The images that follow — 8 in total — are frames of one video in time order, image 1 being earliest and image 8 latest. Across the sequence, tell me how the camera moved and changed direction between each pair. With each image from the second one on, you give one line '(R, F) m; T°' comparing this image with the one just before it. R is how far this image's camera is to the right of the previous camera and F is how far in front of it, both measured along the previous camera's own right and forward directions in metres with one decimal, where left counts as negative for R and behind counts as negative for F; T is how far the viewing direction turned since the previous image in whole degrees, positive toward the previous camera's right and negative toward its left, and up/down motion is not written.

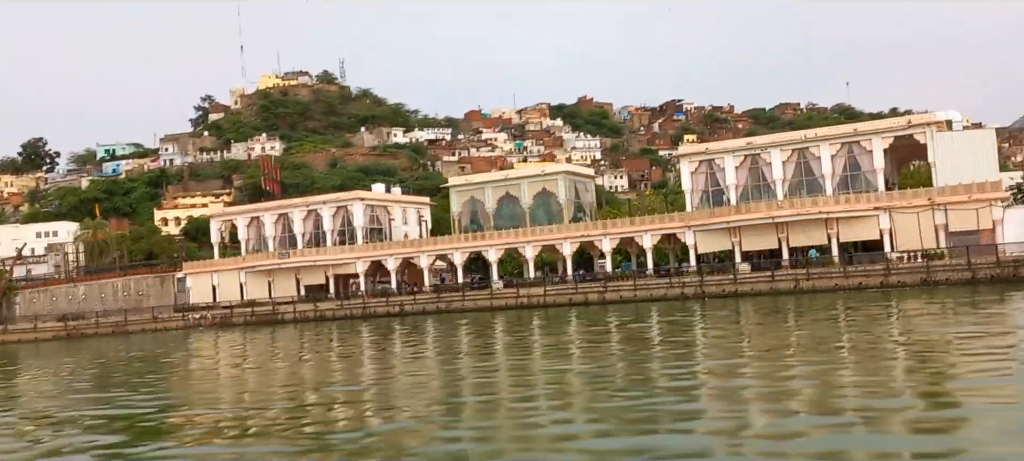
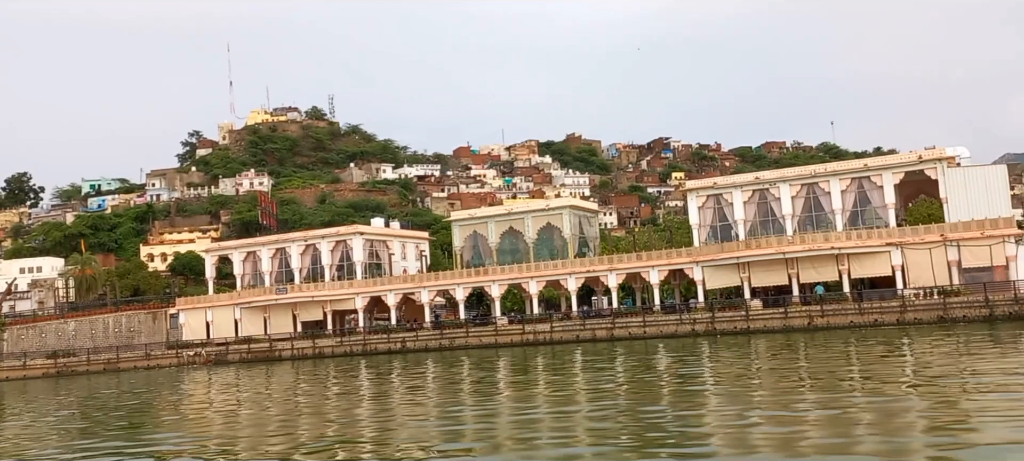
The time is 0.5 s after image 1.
(-1.0, +0.7) m; +1°
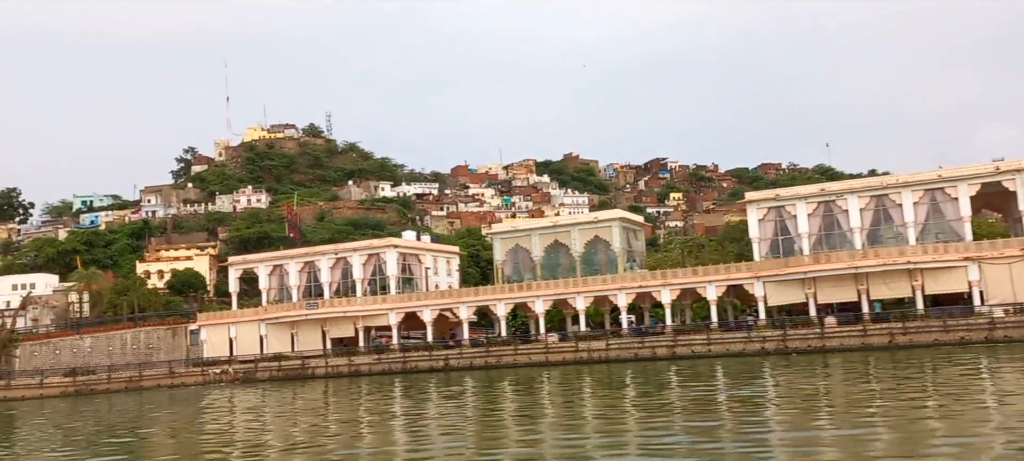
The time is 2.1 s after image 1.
(-3.0, +2.0) m; +1°
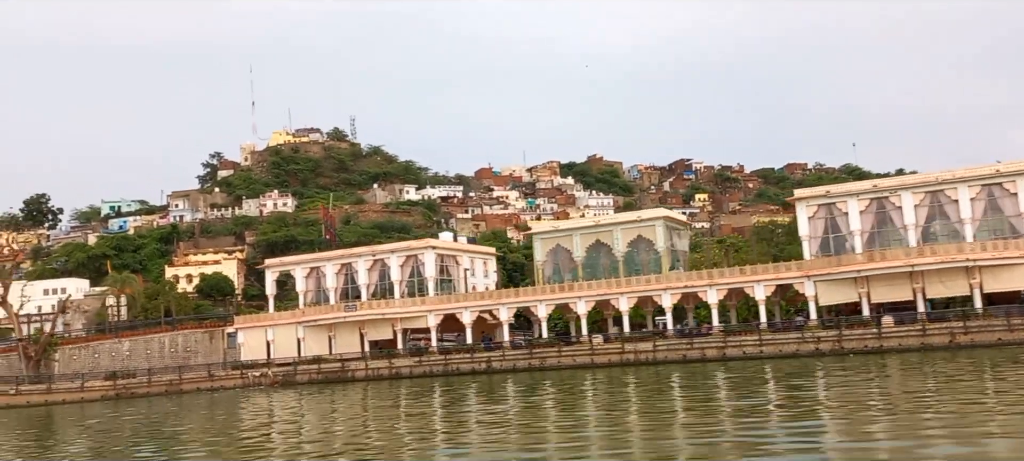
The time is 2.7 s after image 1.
(-1.0, +0.6) m; -1°
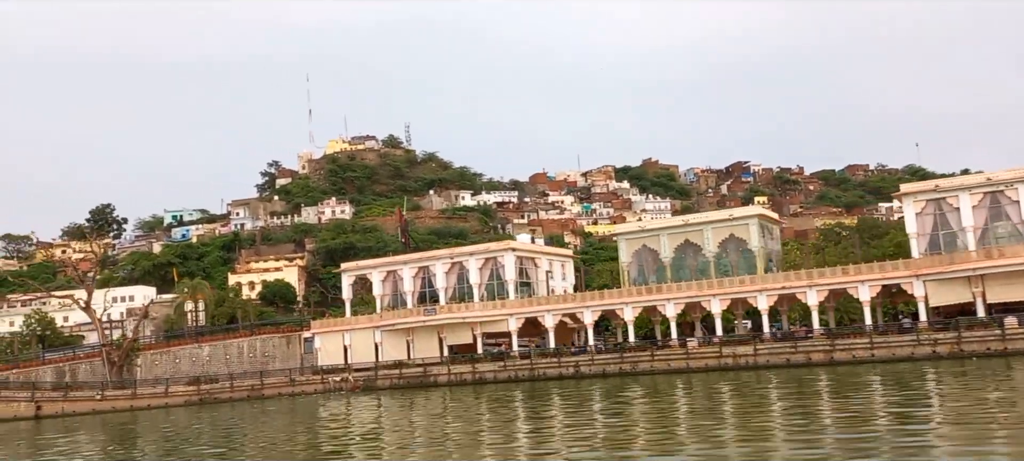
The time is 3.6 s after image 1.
(-1.8, +1.1) m; -3°
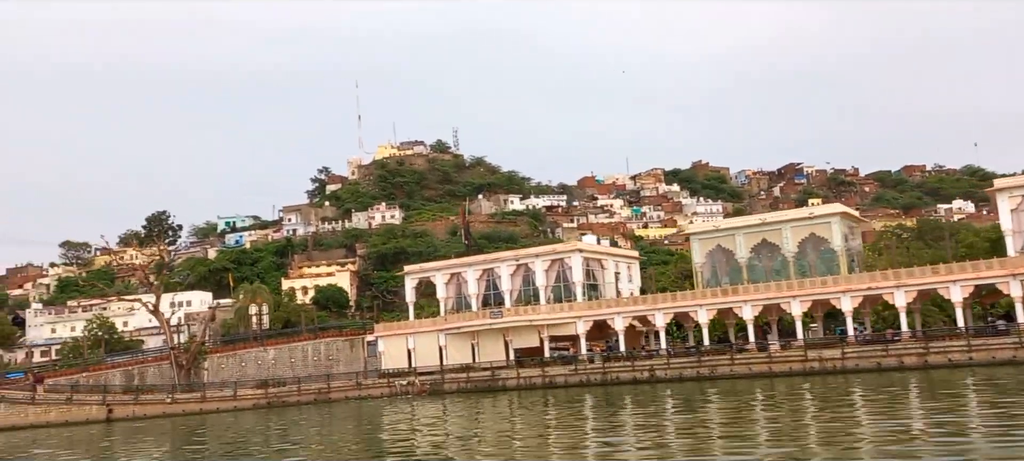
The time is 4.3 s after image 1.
(-1.2, +0.9) m; -3°
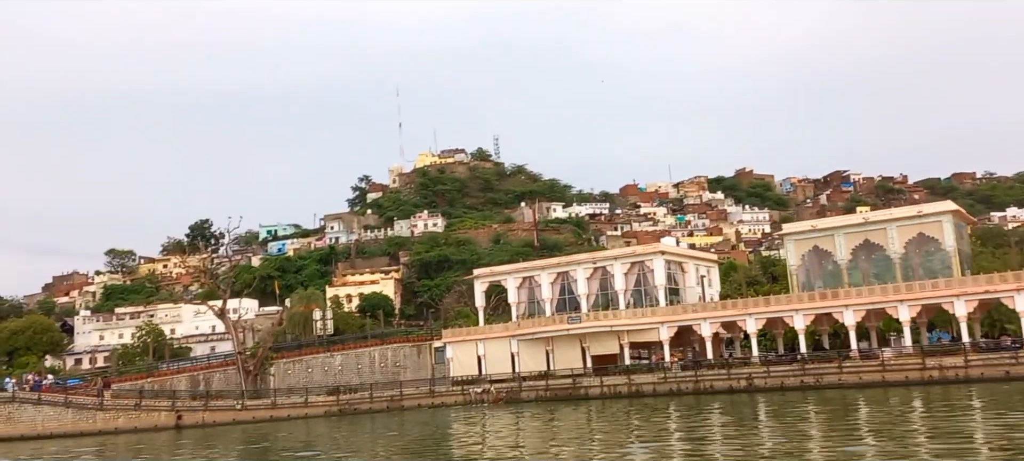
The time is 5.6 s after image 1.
(-2.3, +1.9) m; -2°
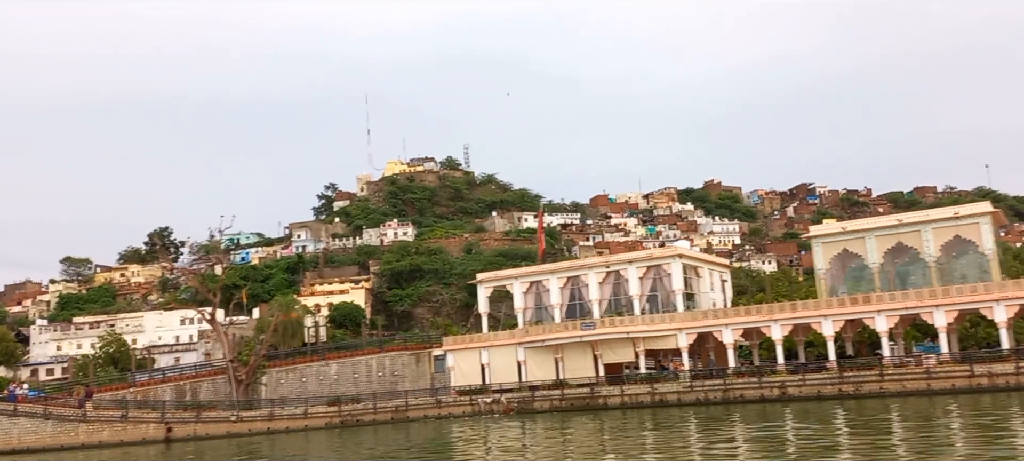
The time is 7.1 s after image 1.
(-2.5, +2.2) m; +3°
